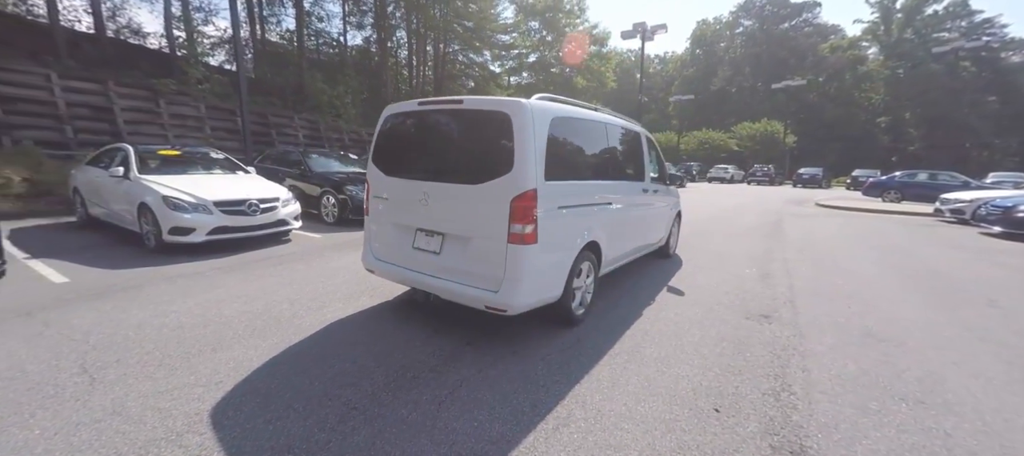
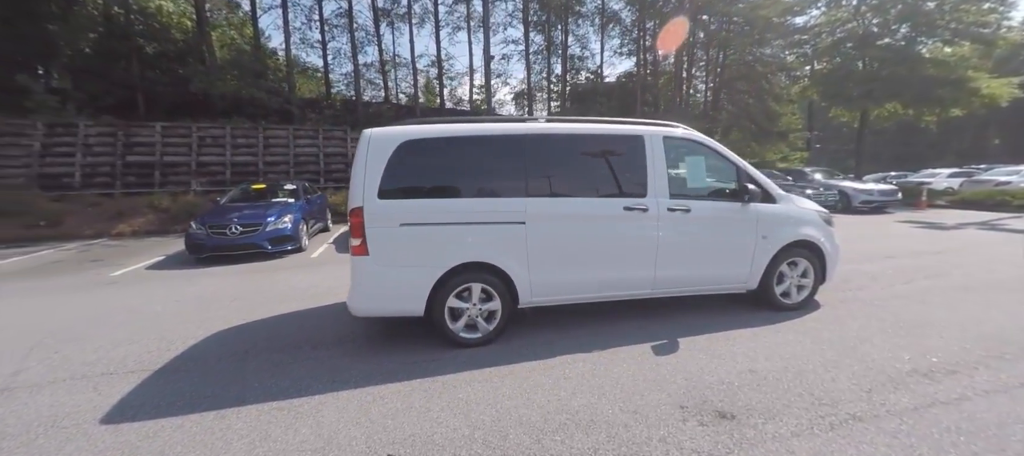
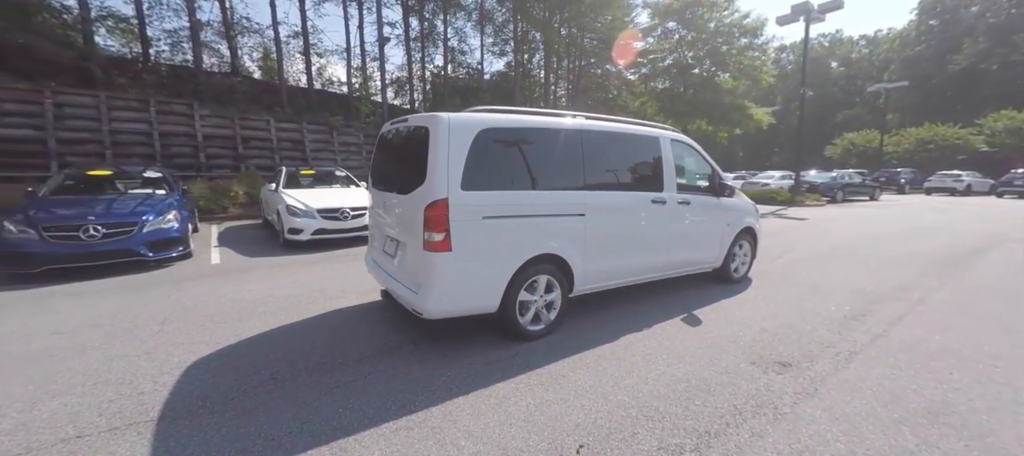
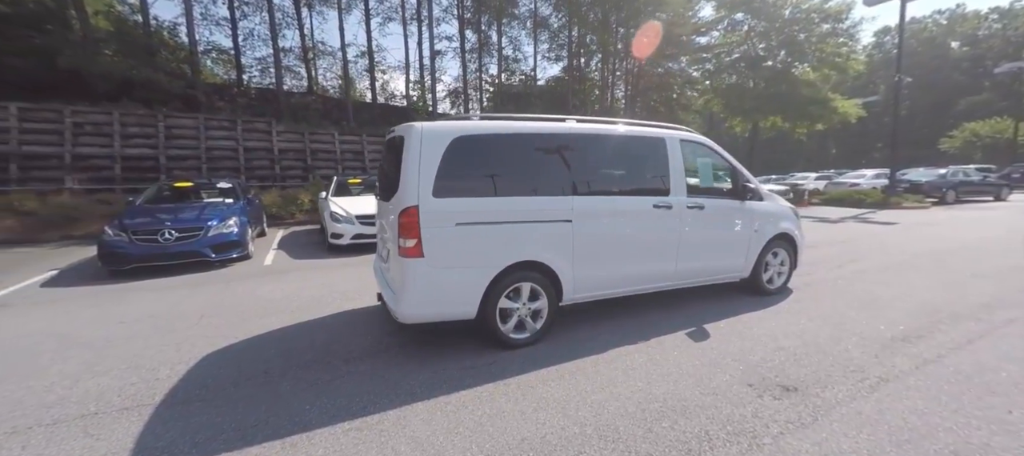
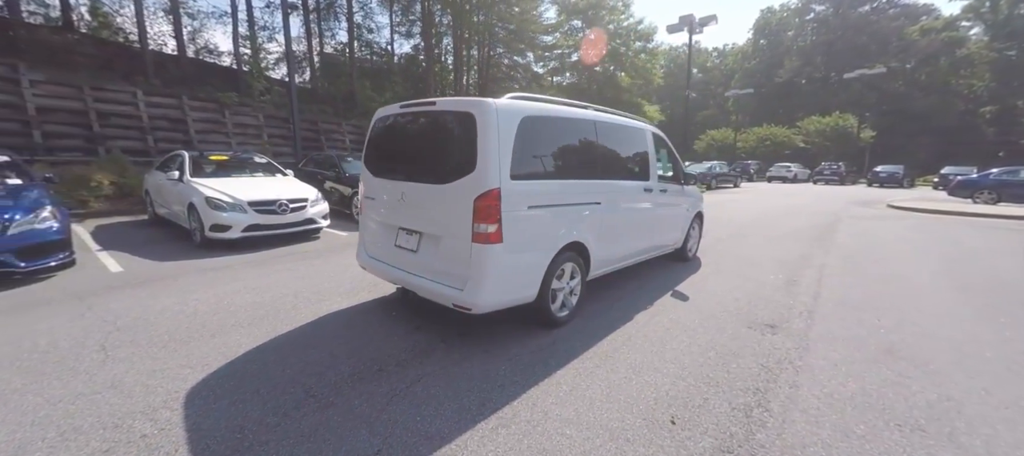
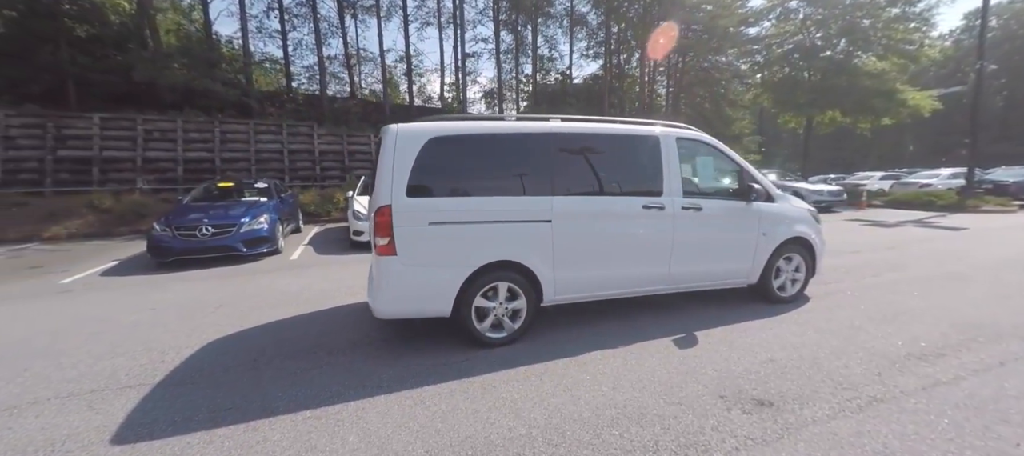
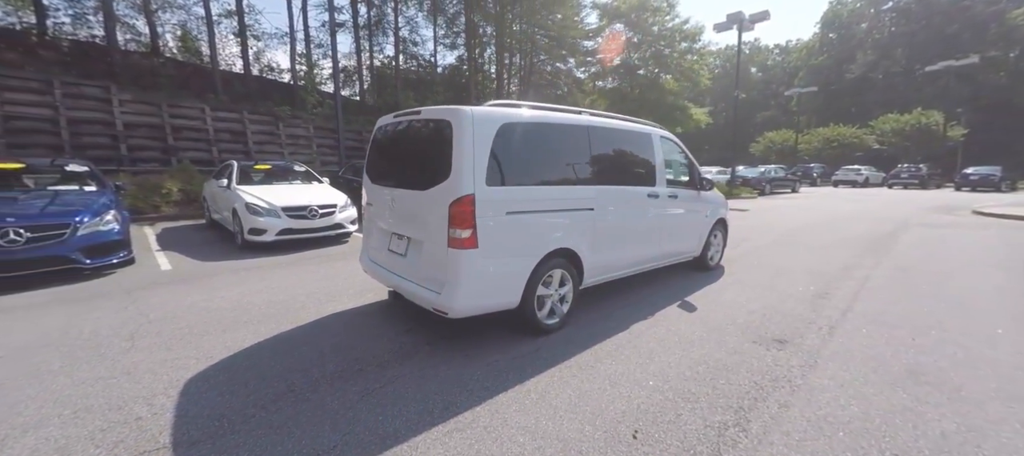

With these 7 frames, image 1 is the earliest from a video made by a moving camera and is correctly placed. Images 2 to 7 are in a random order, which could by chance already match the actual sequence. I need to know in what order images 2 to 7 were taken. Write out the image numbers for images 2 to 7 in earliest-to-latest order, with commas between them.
5, 7, 3, 4, 6, 2
